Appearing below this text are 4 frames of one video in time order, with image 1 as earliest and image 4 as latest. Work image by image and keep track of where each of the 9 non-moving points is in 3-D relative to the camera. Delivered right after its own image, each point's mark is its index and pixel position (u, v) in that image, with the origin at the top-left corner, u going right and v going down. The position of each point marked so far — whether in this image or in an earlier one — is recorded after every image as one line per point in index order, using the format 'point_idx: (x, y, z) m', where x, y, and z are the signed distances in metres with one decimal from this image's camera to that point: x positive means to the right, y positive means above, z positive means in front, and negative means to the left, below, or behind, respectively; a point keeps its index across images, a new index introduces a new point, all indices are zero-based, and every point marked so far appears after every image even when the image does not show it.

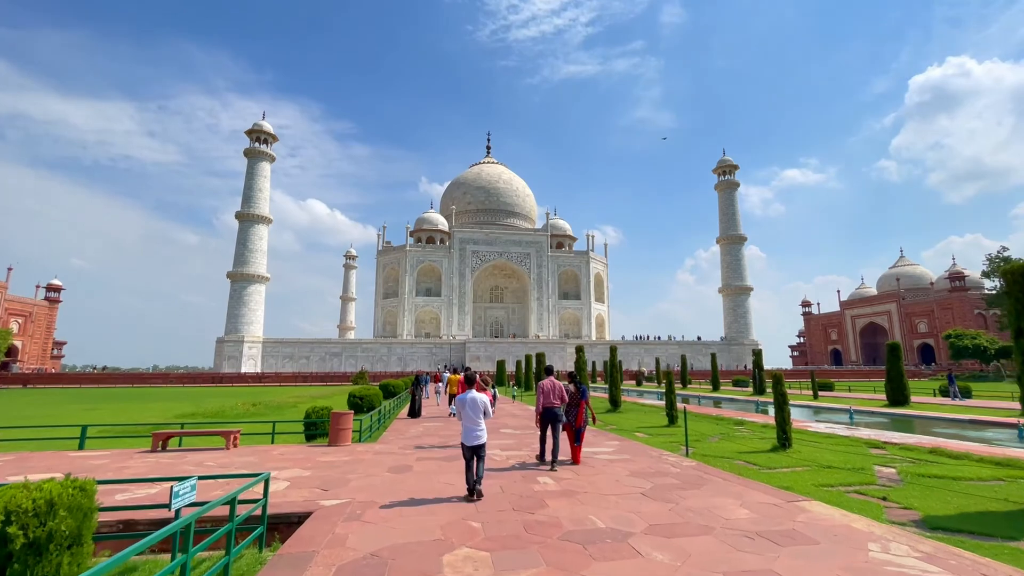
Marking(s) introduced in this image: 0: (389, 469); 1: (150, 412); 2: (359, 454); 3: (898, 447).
0: (-1.0, -1.4, +4.0) m
1: (-7.8, -2.7, +10.8) m
2: (-1.4, -1.5, +4.7) m
3: (+3.8, -1.6, +5.0) m
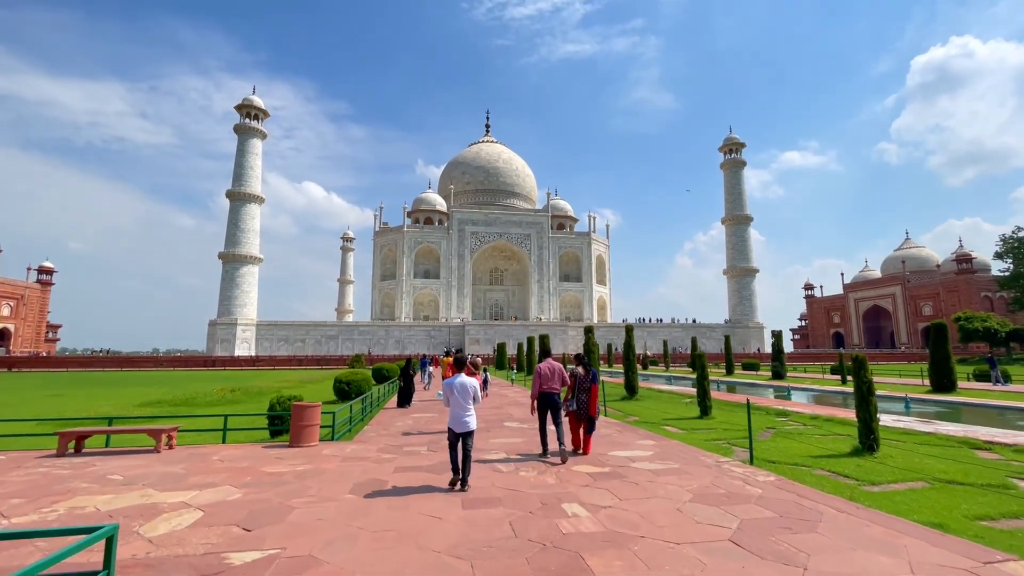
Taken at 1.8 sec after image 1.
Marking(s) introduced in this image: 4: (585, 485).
0: (-0.9, -1.1, +2.9) m
1: (-7.7, -2.2, +9.8) m
2: (-1.3, -1.2, +3.6) m
3: (+3.9, -1.3, +3.9) m
4: (+0.4, -1.1, +2.9) m
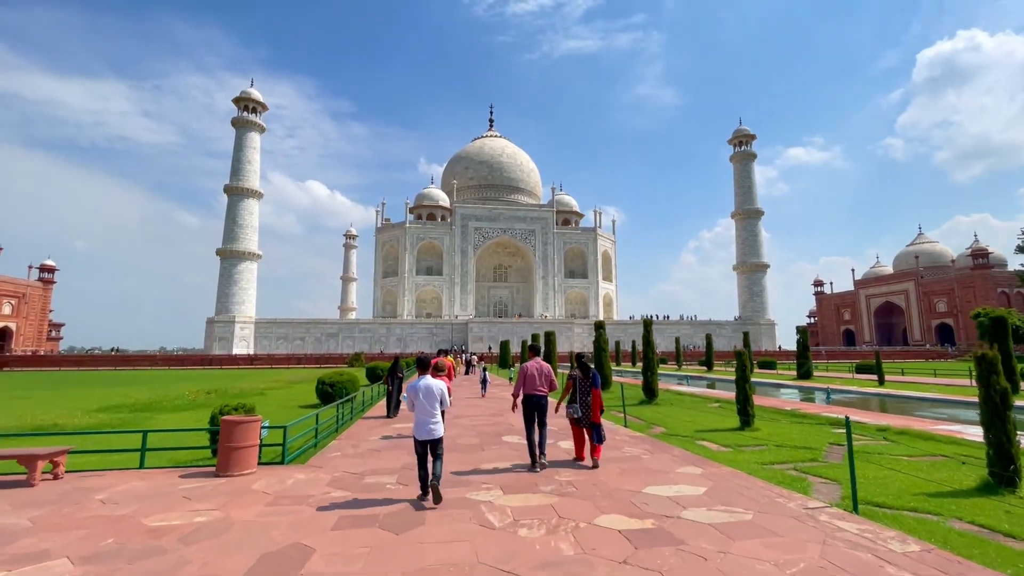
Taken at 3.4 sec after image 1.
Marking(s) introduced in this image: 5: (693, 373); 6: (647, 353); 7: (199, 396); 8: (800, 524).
0: (-0.9, -1.0, +1.9) m
1: (-7.7, -2.0, +8.8) m
2: (-1.4, -1.1, +2.6) m
3: (+3.9, -1.1, +2.9) m
4: (+0.4, -1.0, +1.8) m
5: (+6.9, -3.2, +19.1) m
6: (+2.2, -1.0, +8.1) m
7: (-6.1, -2.1, +9.8) m
8: (+1.2, -1.0, +2.1) m
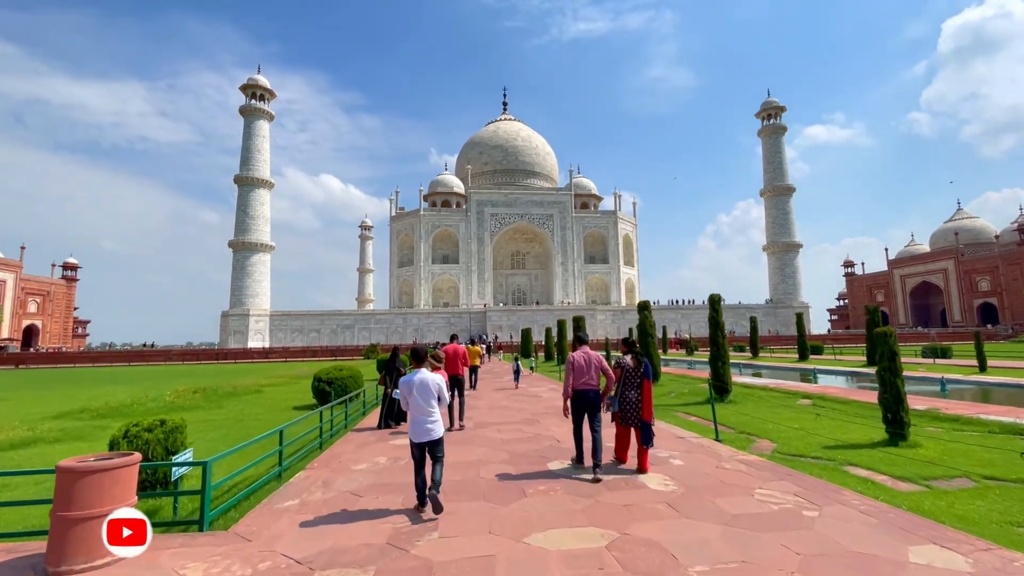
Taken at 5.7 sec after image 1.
0: (-0.7, -0.8, +0.4) m
1: (-7.2, -1.8, +7.6) m
2: (-1.1, -0.9, +1.1) m
3: (+4.1, -0.8, +1.3) m
4: (+0.6, -0.8, +0.3) m
5: (+7.7, -2.5, +17.4) m
6: (+2.6, -0.7, +6.5) m
7: (-5.6, -1.8, +8.6) m
8: (+1.4, -0.7, +0.6) m
